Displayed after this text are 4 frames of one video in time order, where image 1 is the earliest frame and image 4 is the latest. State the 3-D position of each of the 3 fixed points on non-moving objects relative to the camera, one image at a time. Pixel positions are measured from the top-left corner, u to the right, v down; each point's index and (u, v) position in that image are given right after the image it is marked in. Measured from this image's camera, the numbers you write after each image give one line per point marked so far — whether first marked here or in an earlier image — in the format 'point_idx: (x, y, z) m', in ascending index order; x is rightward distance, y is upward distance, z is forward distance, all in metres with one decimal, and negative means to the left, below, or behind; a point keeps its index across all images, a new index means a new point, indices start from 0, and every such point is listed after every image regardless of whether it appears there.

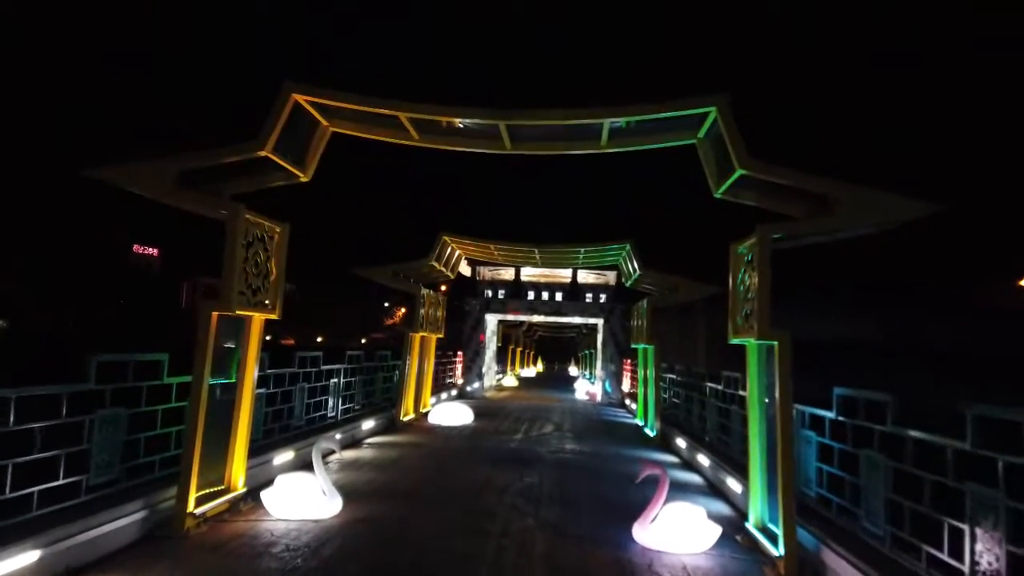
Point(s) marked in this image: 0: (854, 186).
0: (+2.8, +0.8, +6.0) m
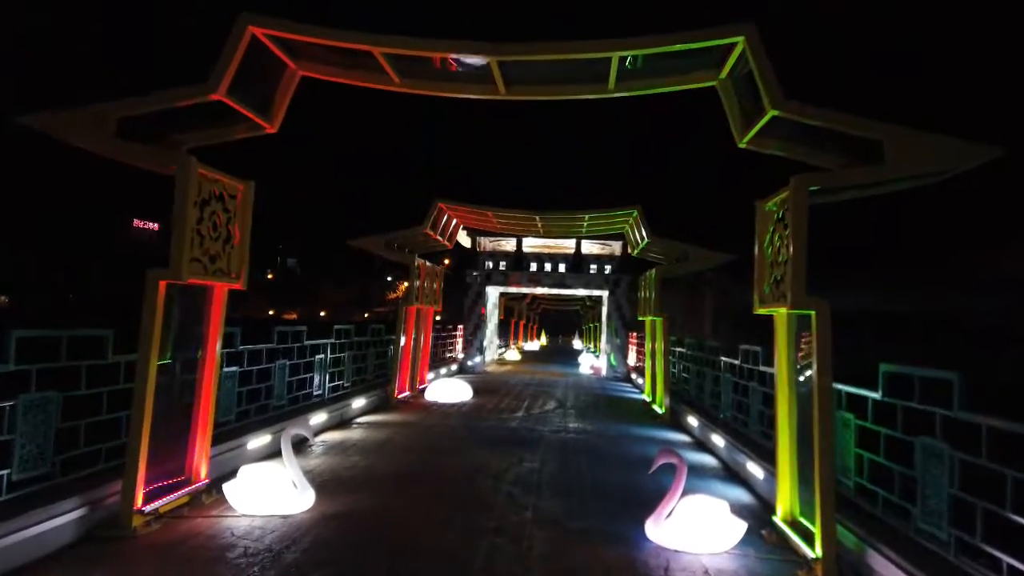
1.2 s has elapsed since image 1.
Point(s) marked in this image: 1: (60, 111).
0: (+2.7, +1.1, +5.1) m
1: (-3.3, +1.3, +5.5) m
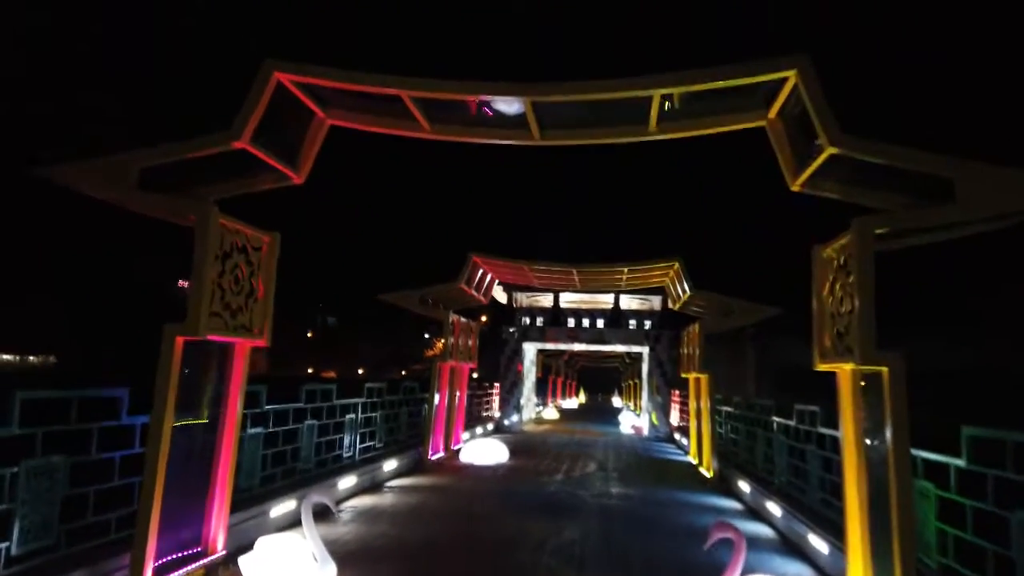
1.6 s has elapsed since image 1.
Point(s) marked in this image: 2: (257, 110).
0: (+2.9, +0.8, +4.7) m
1: (-3.0, +0.9, +5.3) m
2: (-1.8, +1.3, +5.4) m
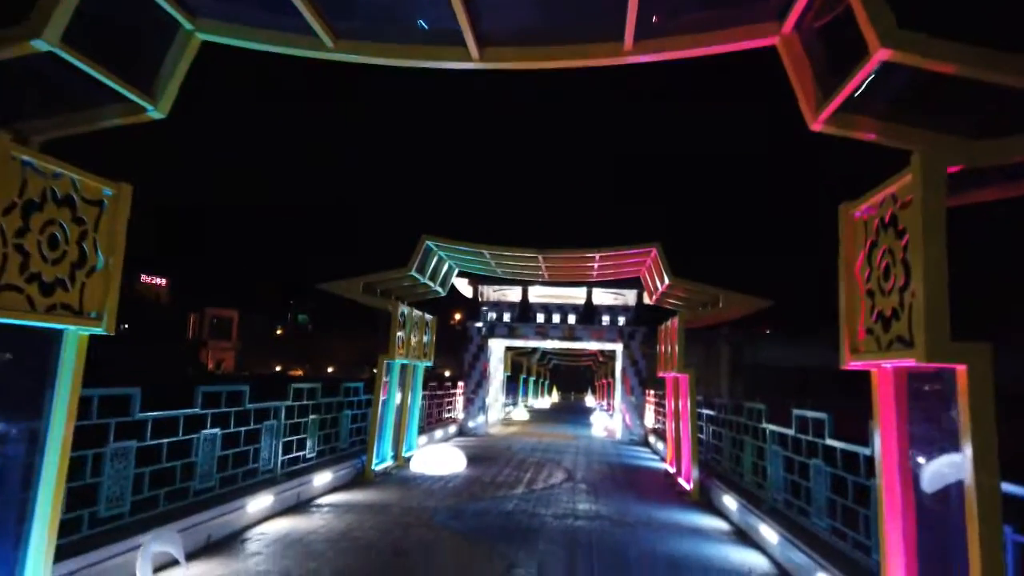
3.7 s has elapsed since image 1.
0: (+2.5, +0.9, +3.2) m
1: (-3.4, +1.1, +3.6) m
2: (-2.2, +1.5, +3.8) m
